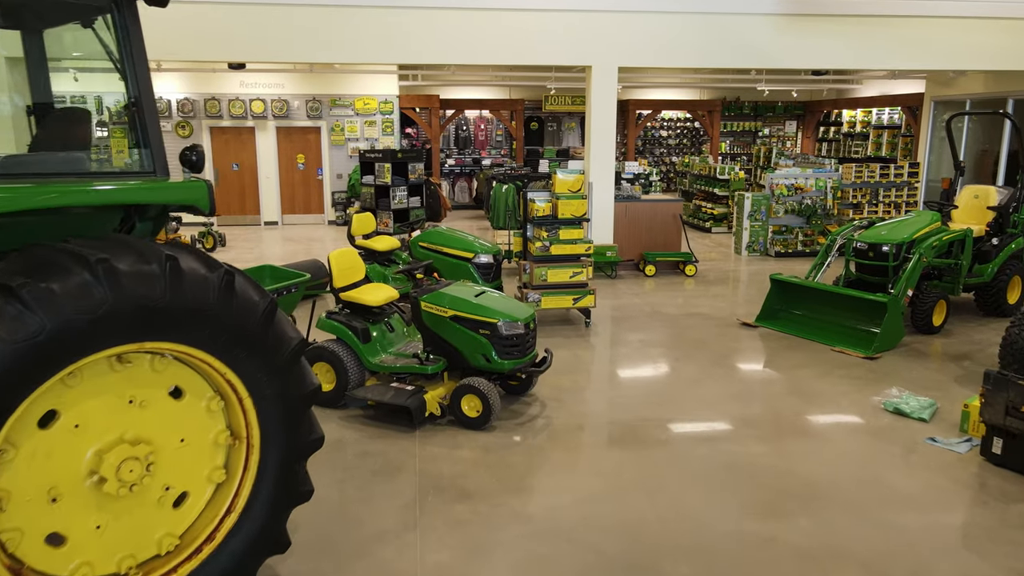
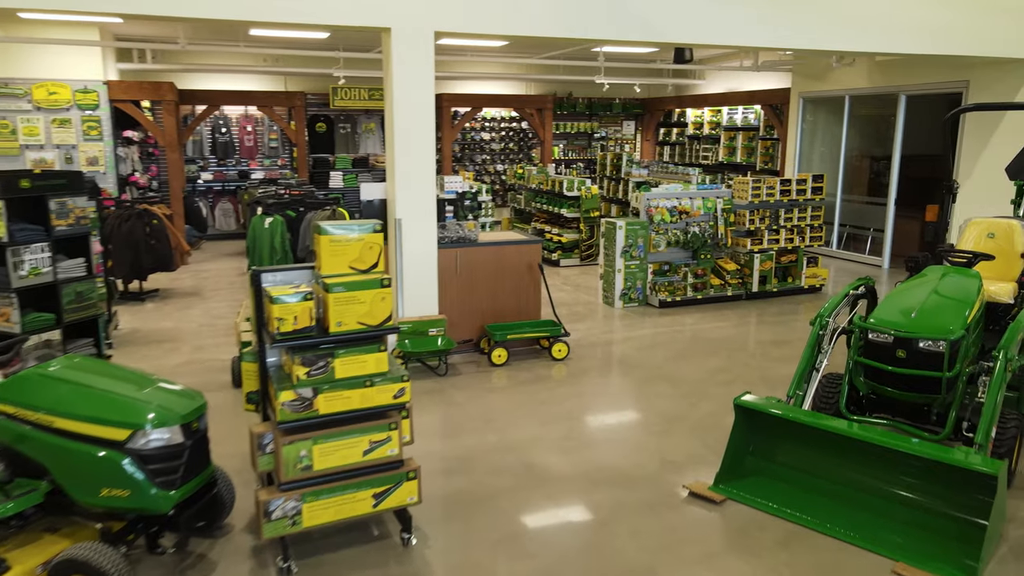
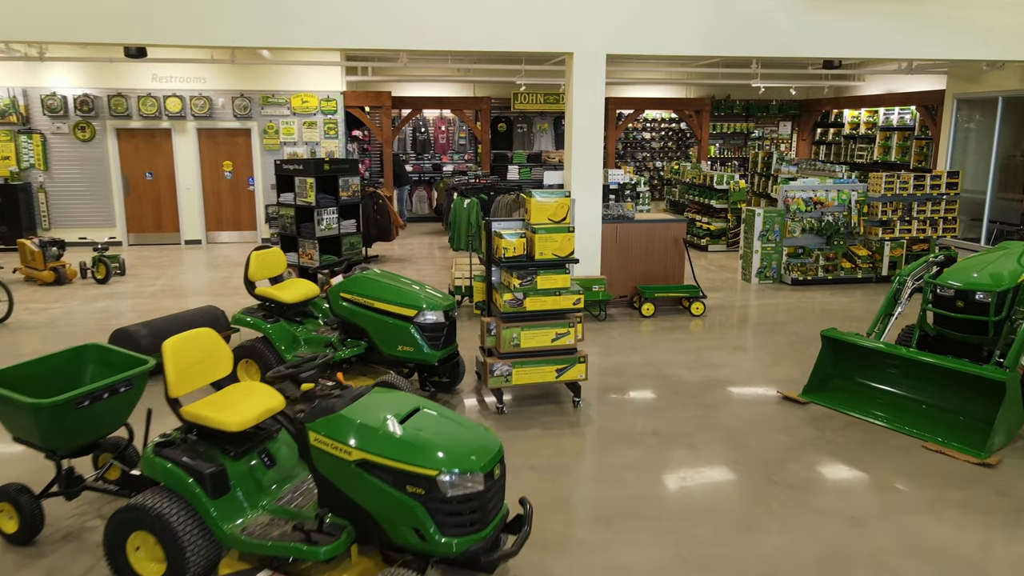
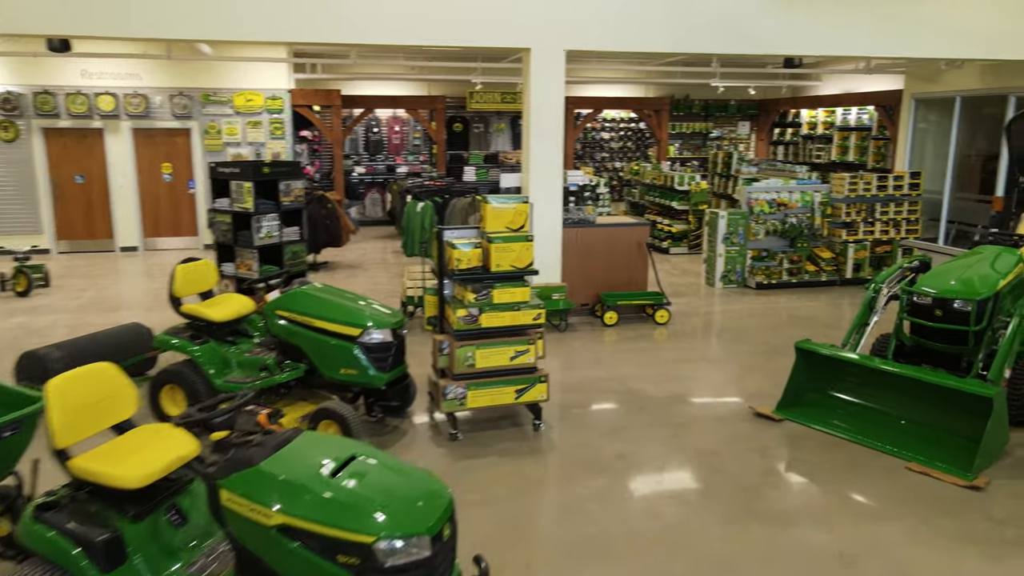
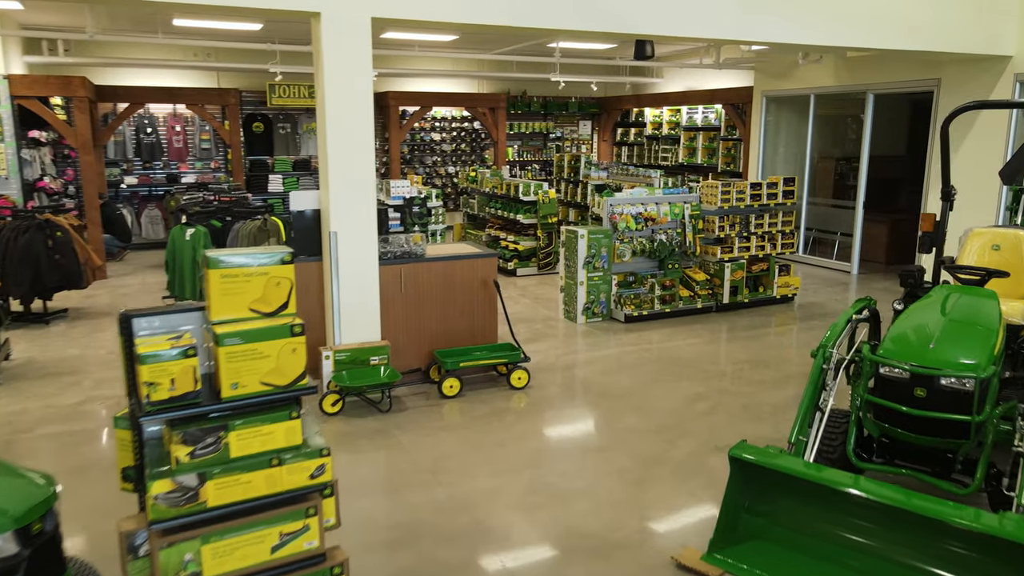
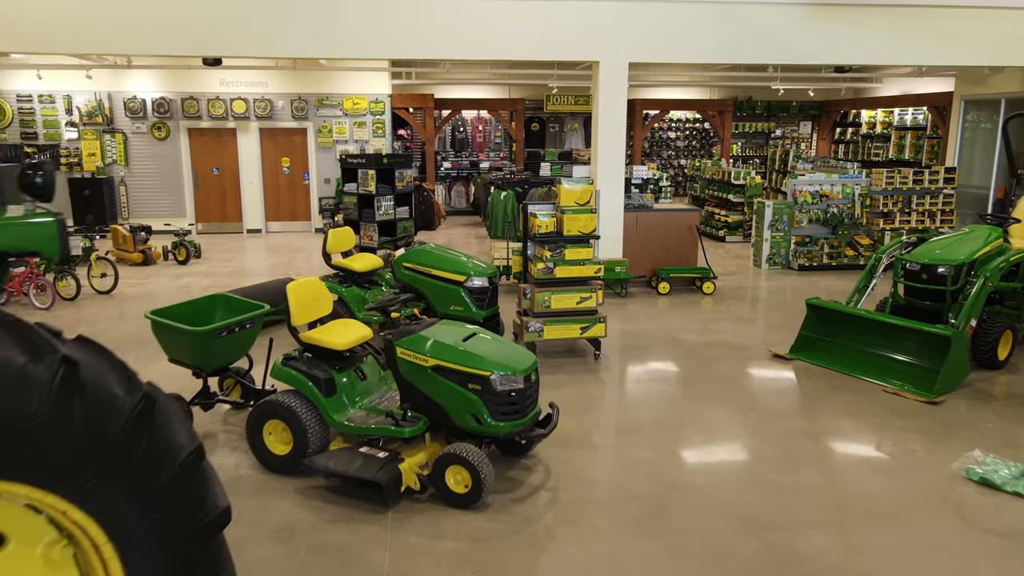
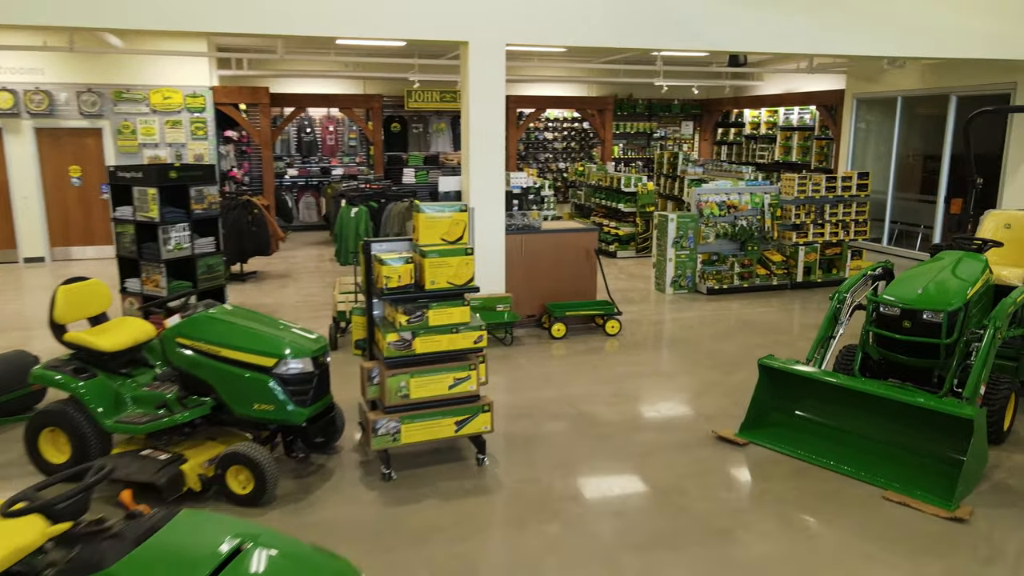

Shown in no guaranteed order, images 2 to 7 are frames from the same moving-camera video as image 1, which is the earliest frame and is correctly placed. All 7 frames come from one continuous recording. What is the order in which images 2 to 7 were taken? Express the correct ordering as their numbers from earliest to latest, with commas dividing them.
6, 3, 4, 7, 2, 5
